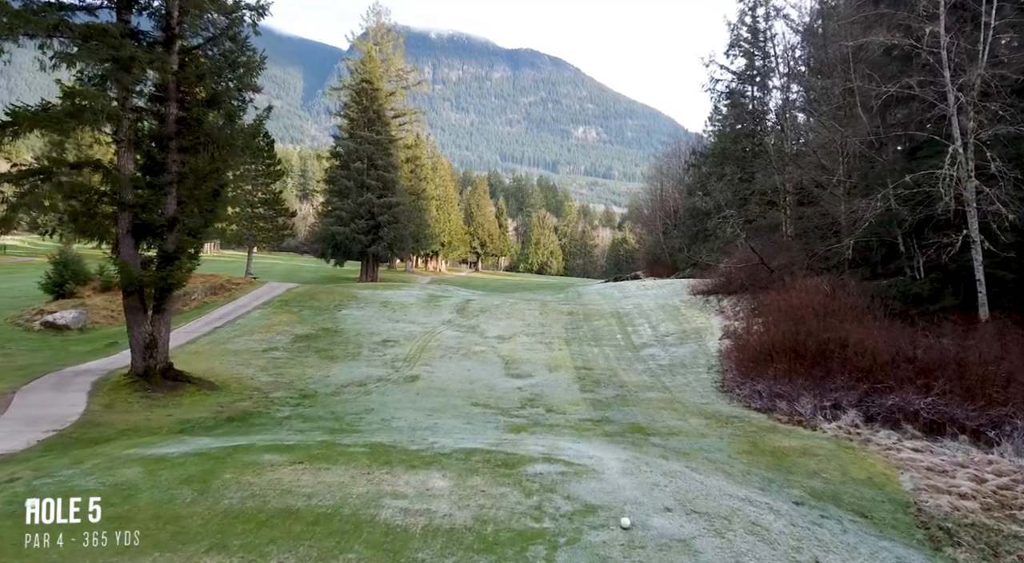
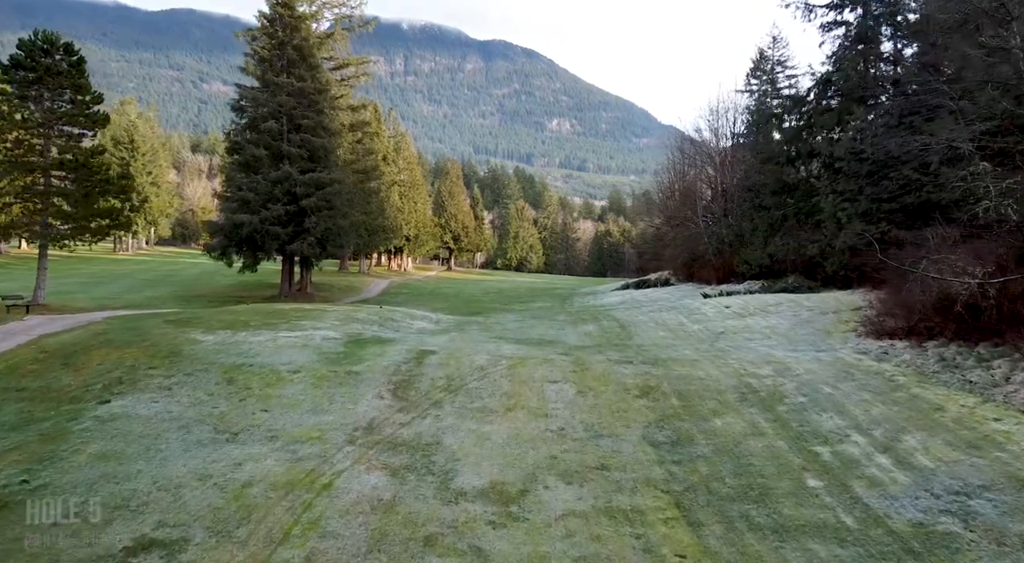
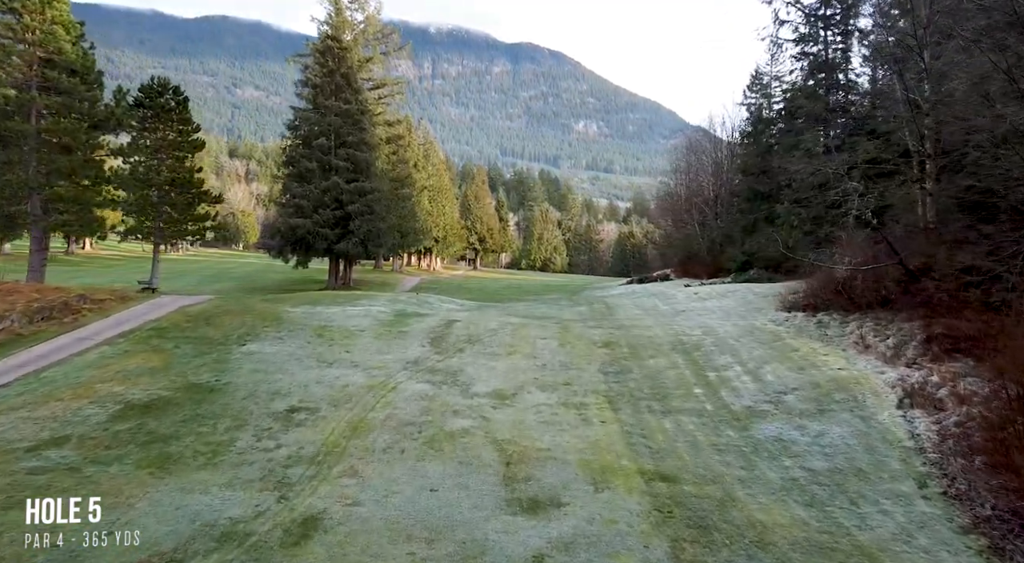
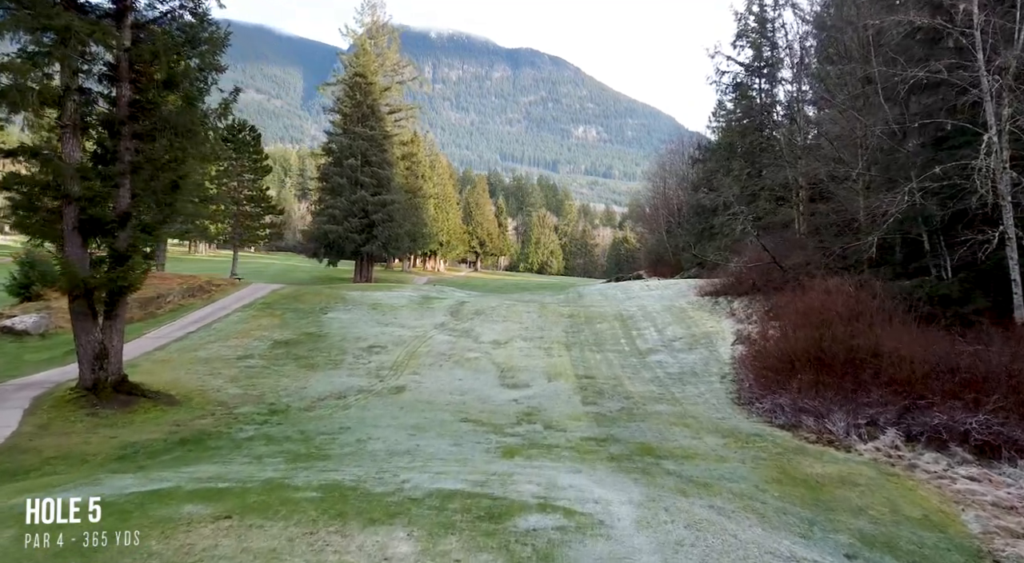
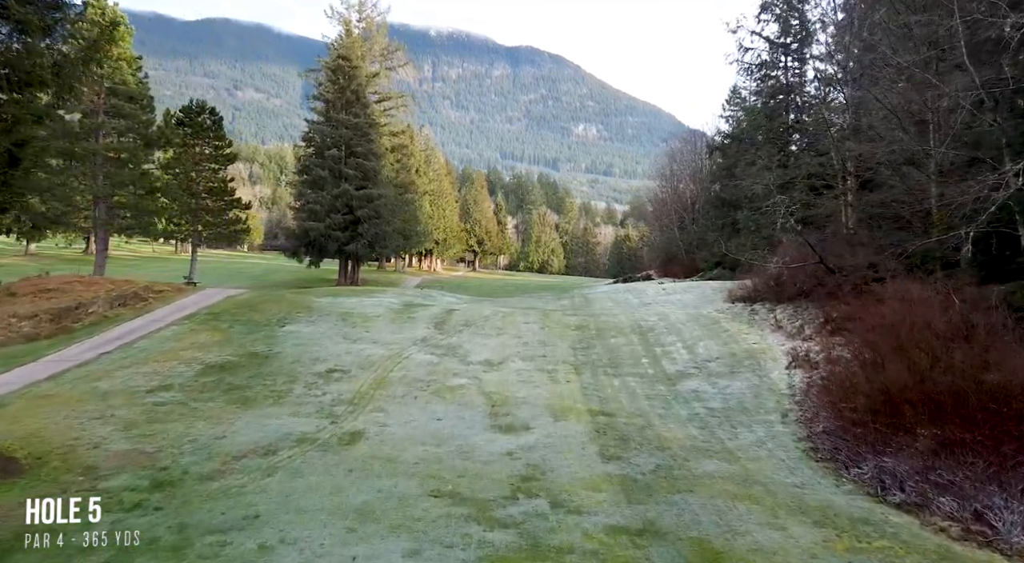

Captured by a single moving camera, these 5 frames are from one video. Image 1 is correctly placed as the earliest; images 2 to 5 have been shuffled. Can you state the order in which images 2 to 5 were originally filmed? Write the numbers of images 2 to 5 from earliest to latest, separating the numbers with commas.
4, 5, 3, 2
